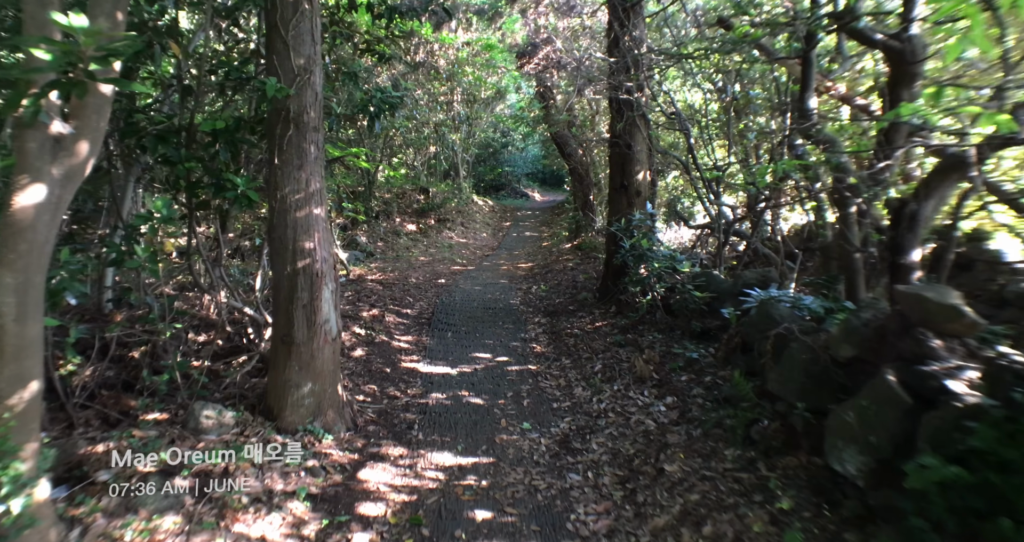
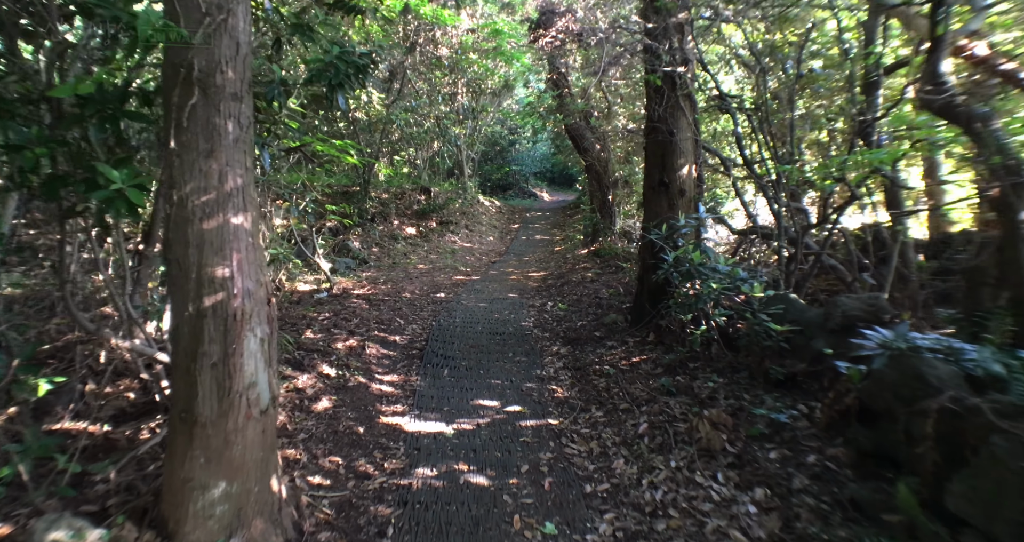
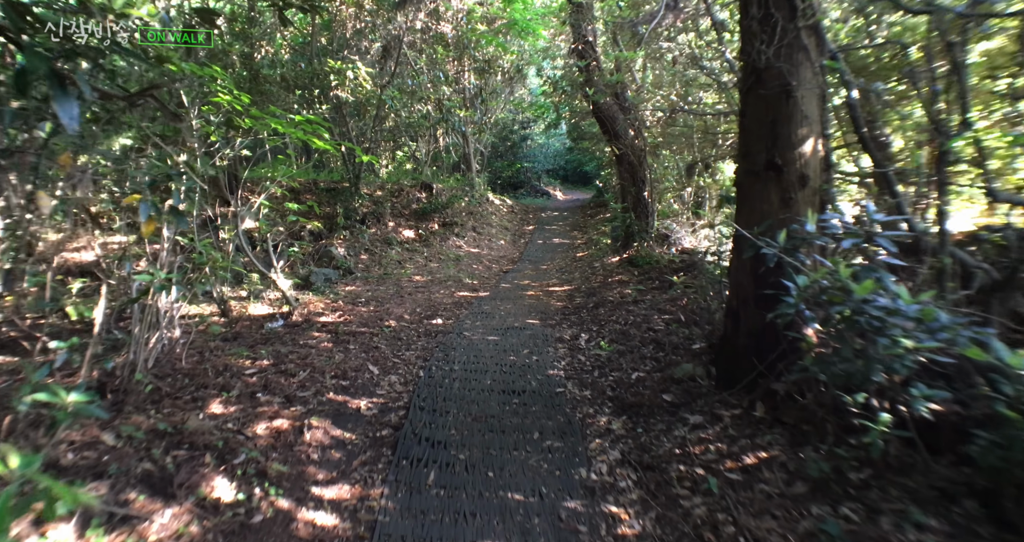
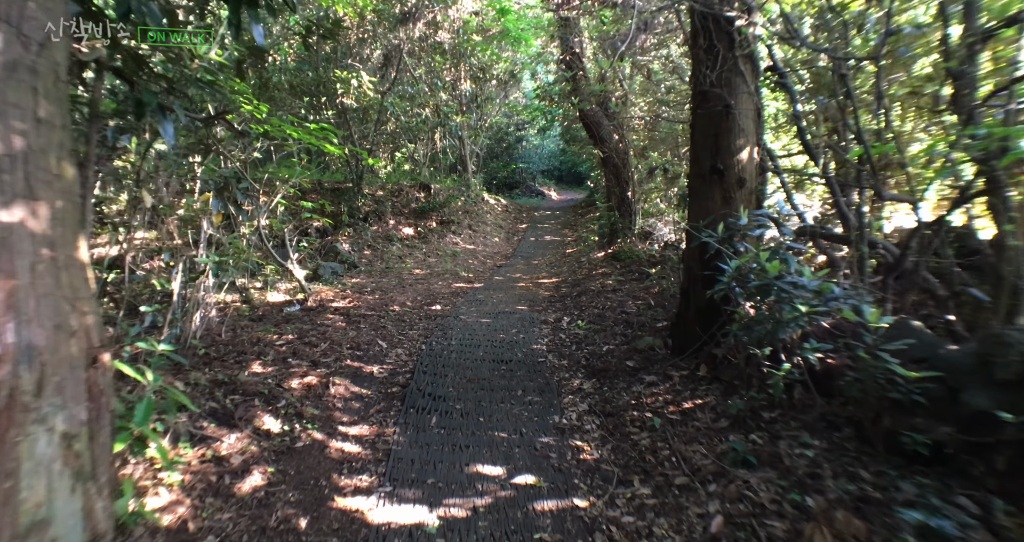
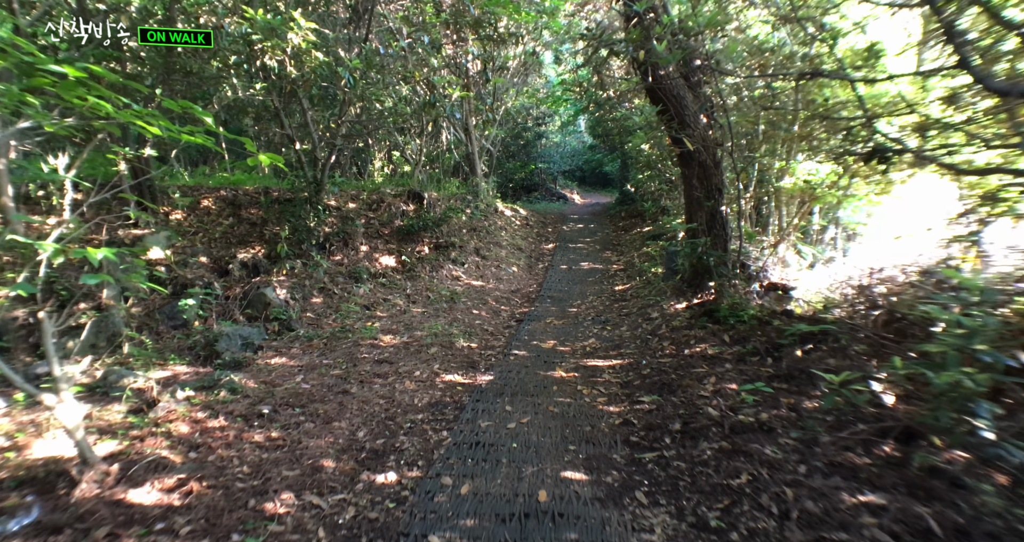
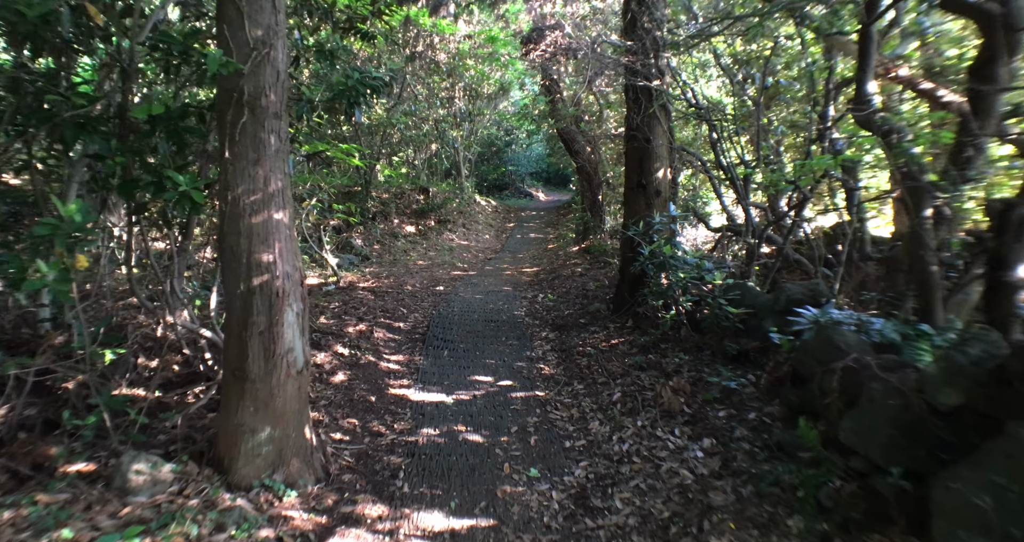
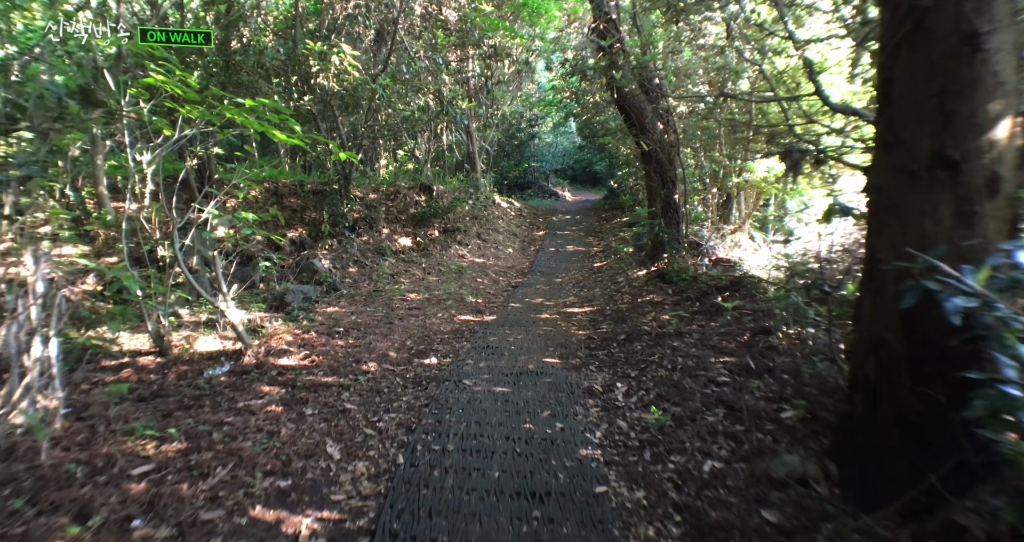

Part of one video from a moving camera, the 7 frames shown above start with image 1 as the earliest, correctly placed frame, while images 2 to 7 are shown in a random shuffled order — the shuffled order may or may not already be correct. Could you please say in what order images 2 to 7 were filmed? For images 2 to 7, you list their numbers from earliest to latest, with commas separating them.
6, 2, 4, 3, 7, 5
